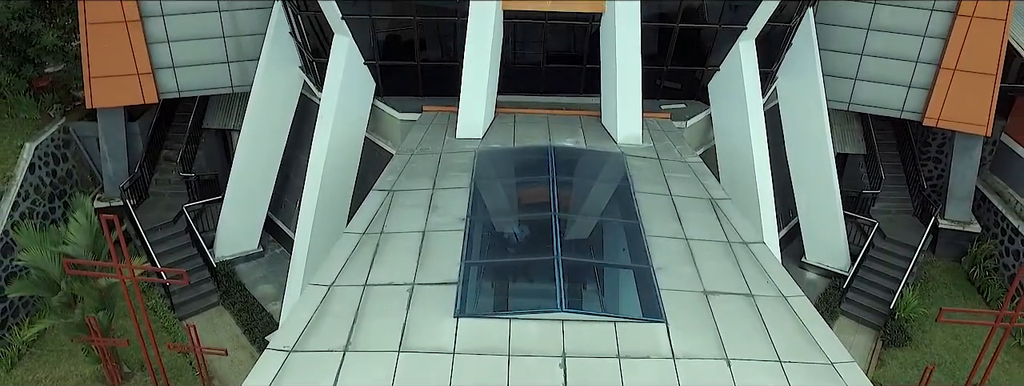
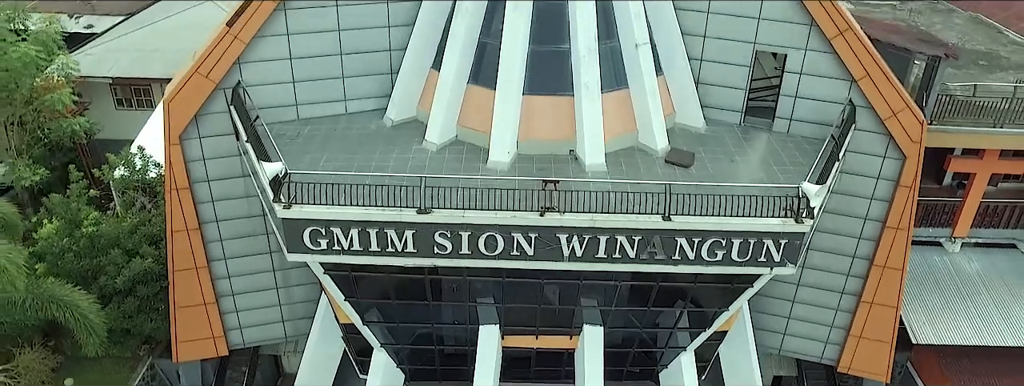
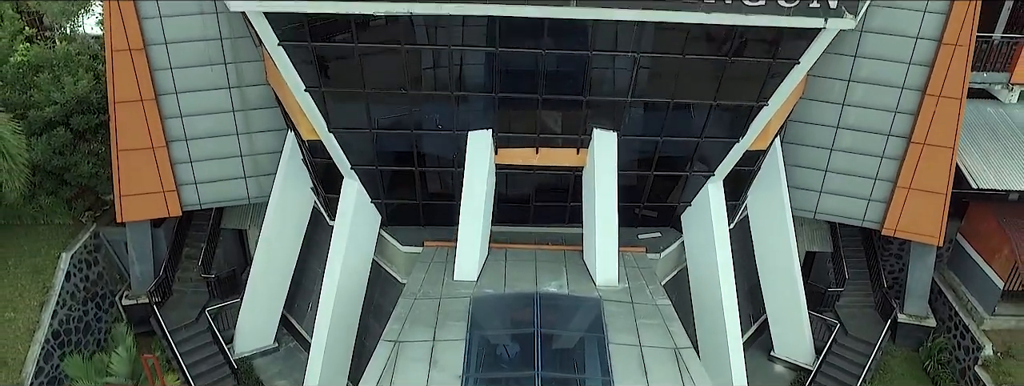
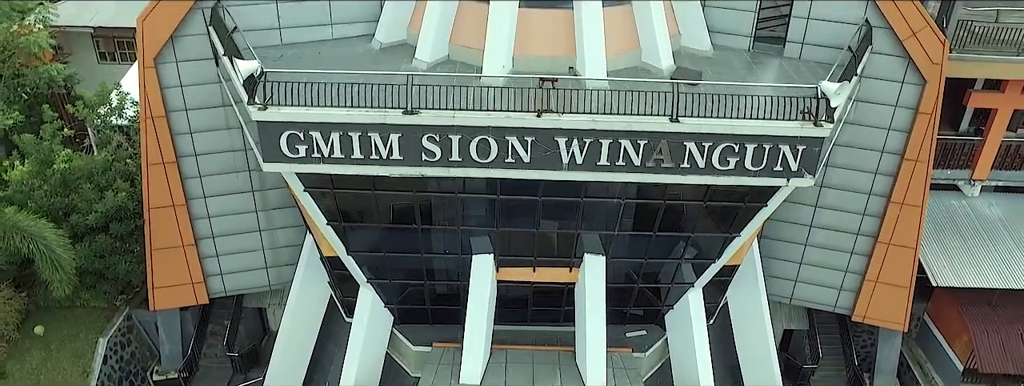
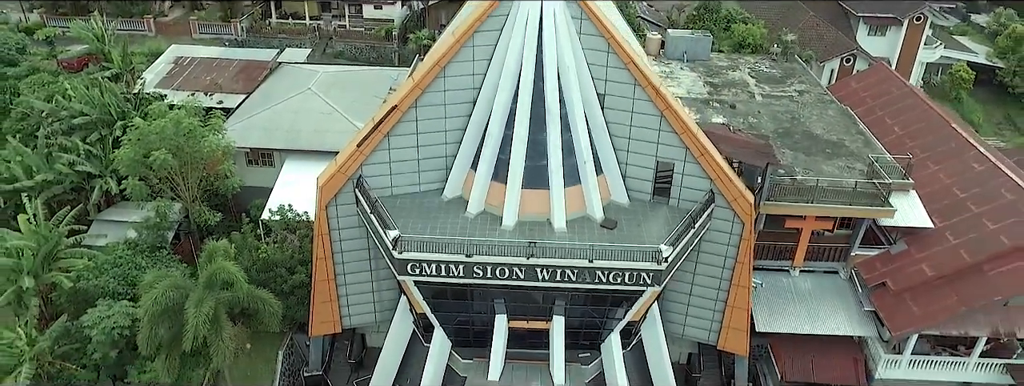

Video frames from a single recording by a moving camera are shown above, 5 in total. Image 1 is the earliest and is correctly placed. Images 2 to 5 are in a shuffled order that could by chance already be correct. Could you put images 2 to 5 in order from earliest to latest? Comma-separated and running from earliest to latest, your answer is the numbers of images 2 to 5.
3, 4, 2, 5
